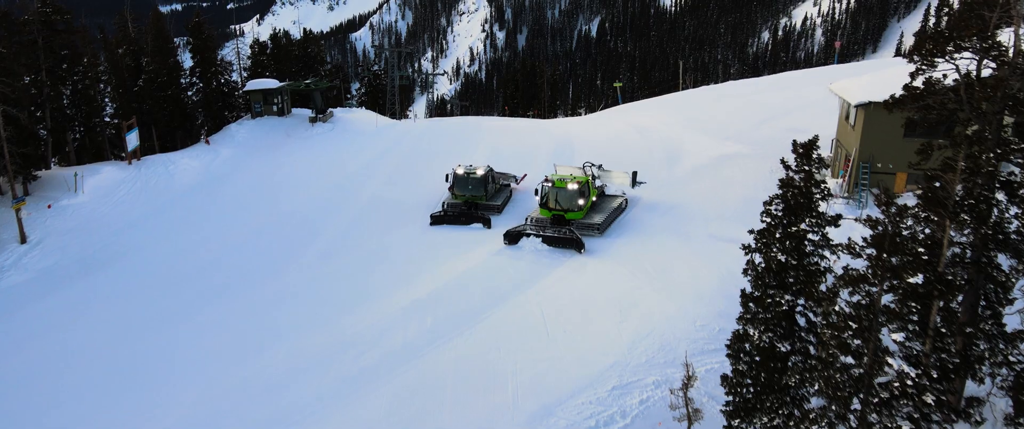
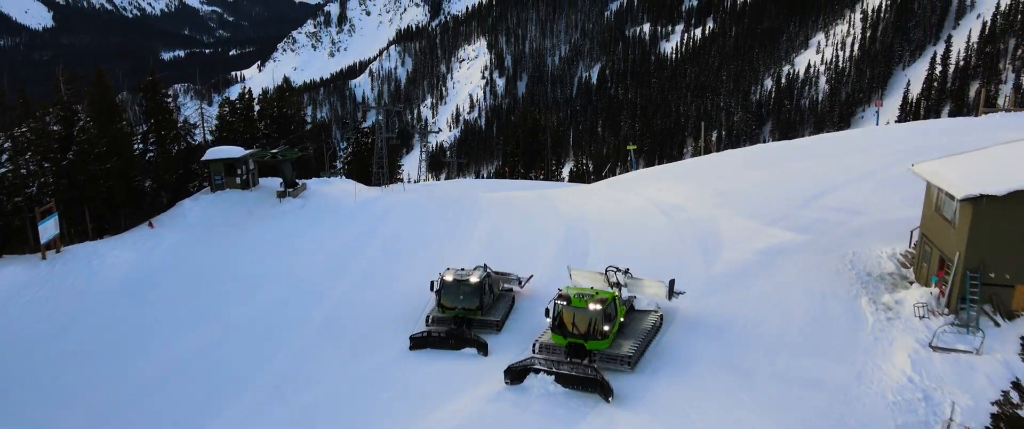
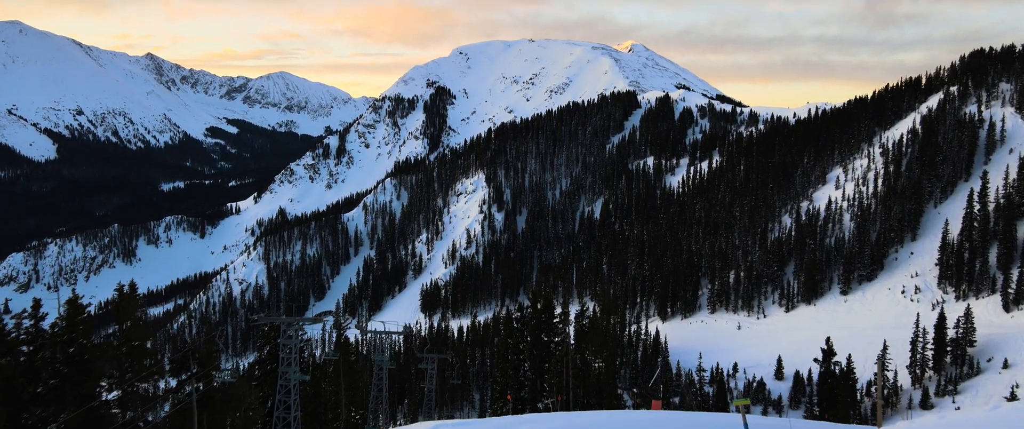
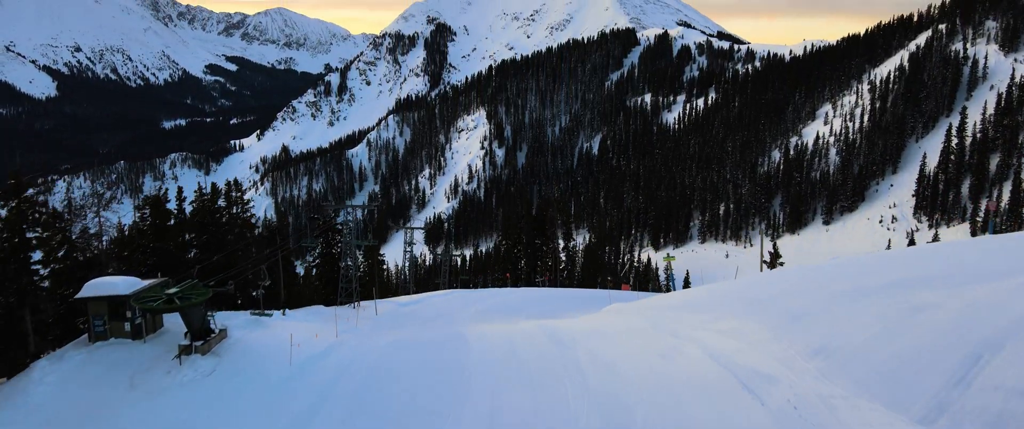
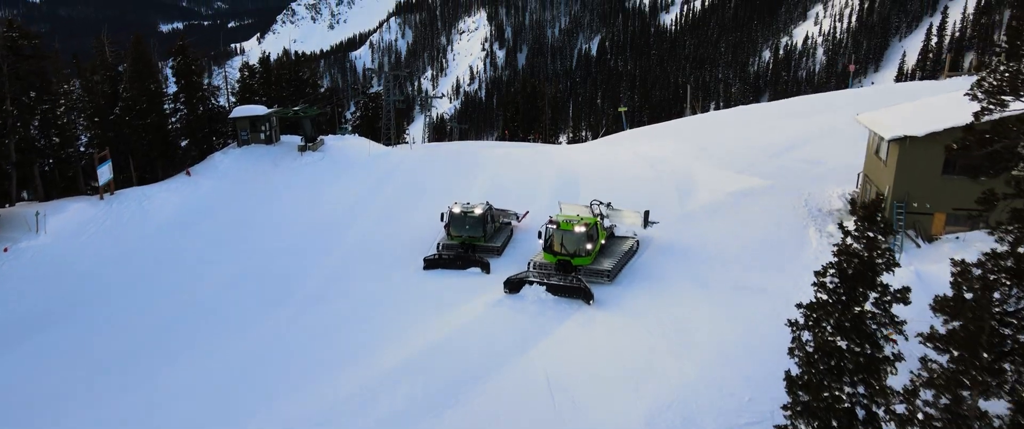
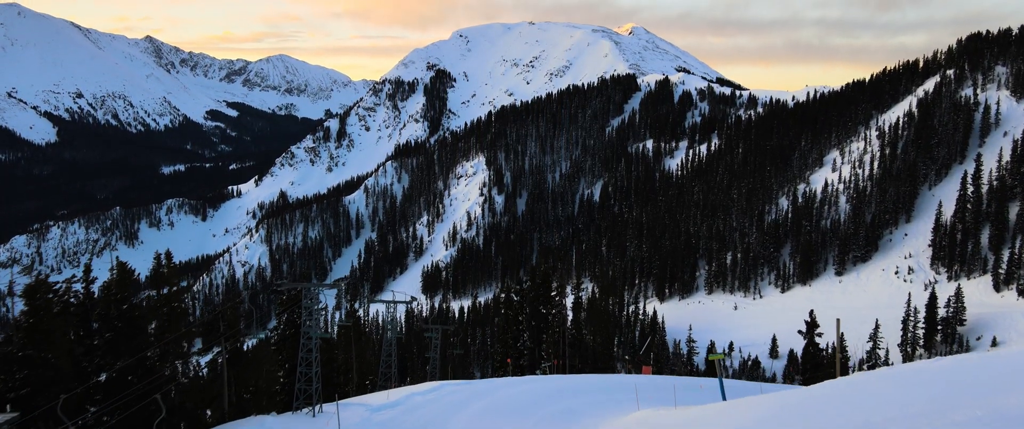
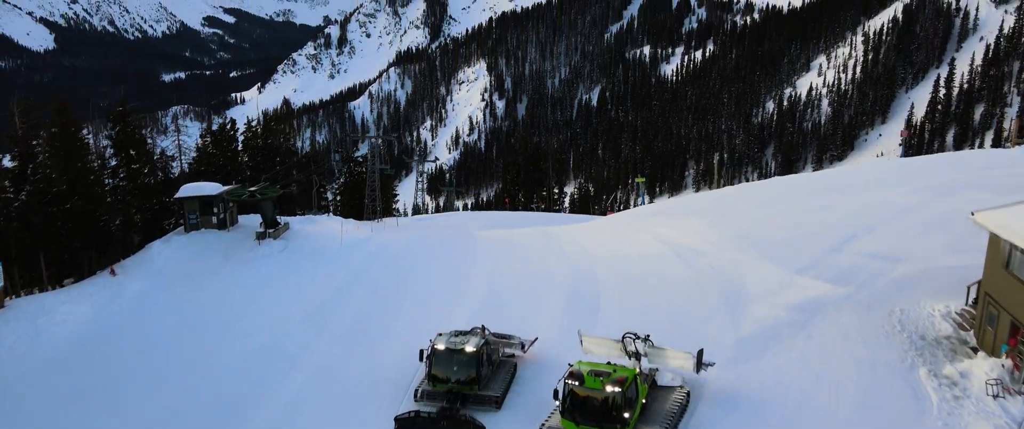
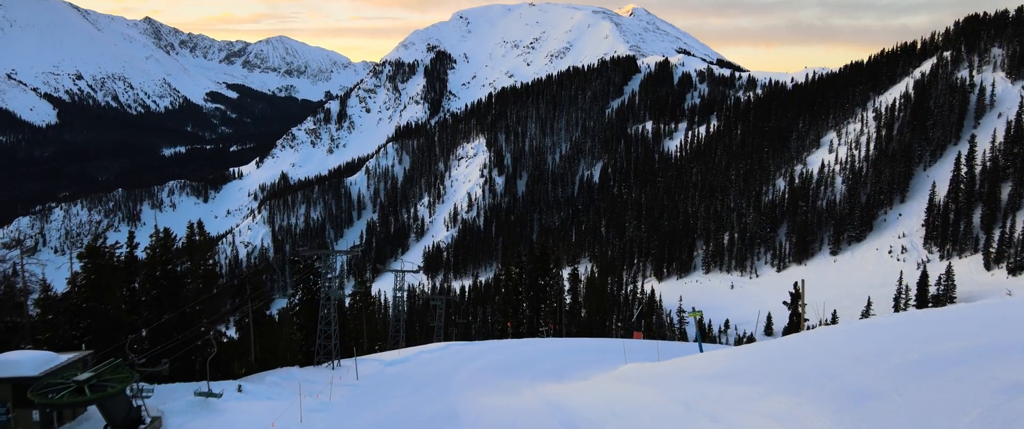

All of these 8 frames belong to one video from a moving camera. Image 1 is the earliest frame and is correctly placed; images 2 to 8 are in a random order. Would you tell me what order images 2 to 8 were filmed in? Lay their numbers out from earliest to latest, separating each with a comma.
5, 2, 7, 4, 8, 6, 3
